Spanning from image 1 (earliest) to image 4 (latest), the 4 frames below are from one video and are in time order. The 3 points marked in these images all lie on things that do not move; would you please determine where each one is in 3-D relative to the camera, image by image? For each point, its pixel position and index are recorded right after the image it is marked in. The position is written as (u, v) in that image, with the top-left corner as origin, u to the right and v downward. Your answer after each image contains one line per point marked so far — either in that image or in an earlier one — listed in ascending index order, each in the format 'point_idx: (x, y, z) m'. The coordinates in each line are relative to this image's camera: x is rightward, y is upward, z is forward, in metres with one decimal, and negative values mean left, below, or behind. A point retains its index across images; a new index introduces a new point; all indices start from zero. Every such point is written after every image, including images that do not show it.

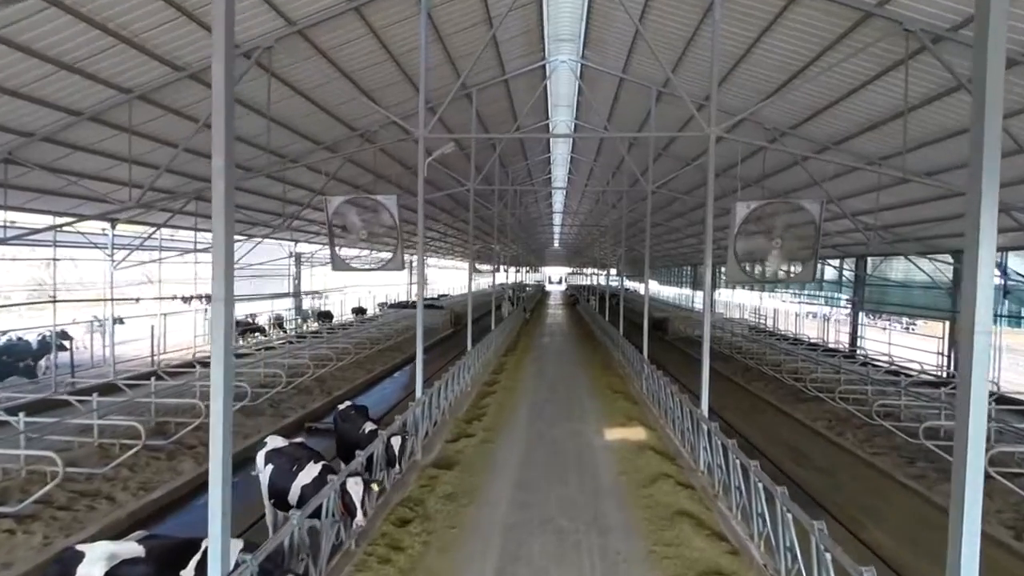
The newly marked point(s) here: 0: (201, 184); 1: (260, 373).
0: (-10.2, +3.4, +11.8) m
1: (-8.2, -2.8, +11.7) m
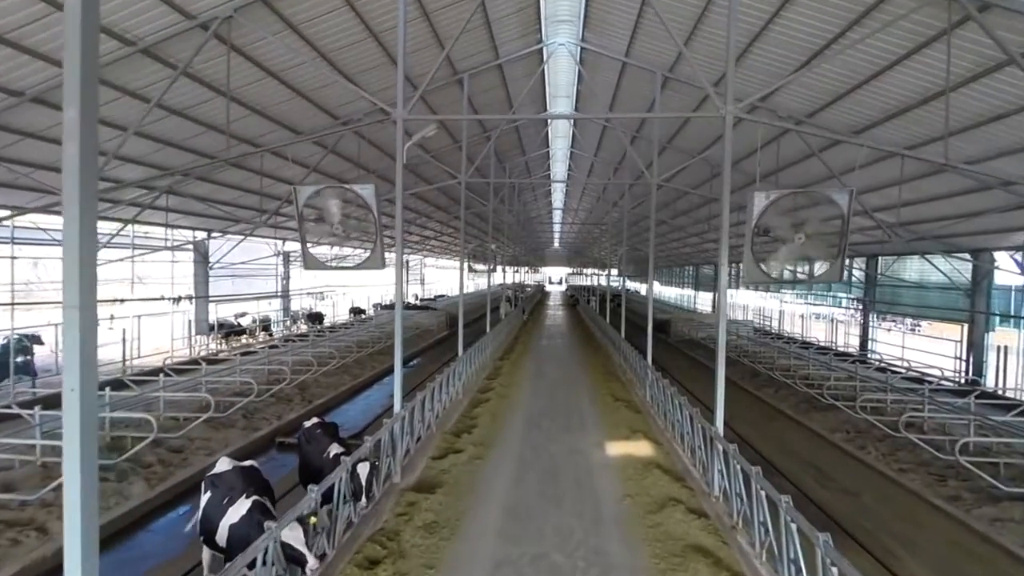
0: (-10.4, +3.4, +11.0) m
1: (-8.4, -2.8, +10.9) m
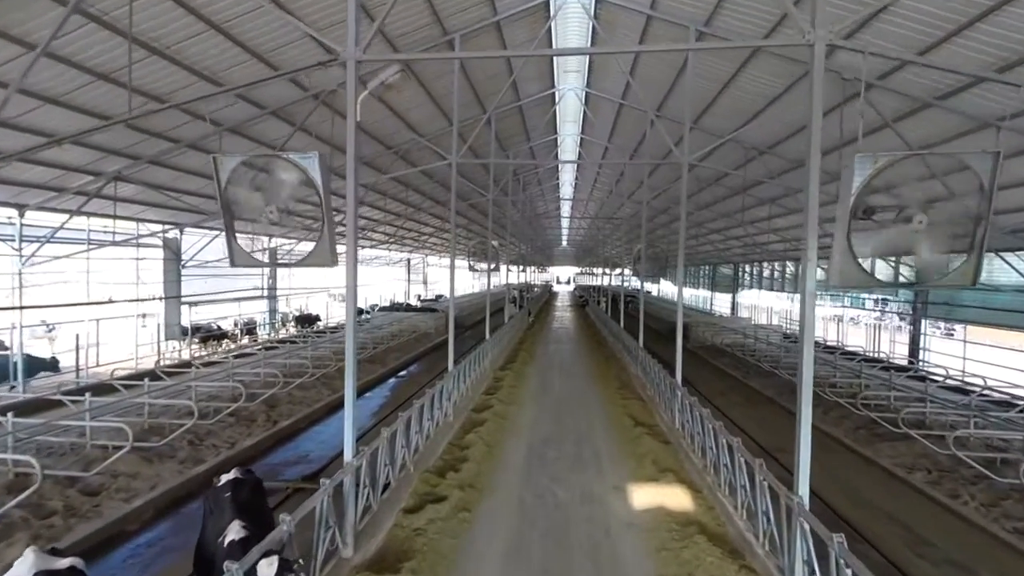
0: (-10.4, +3.4, +9.4) m
1: (-8.4, -2.8, +9.3) m
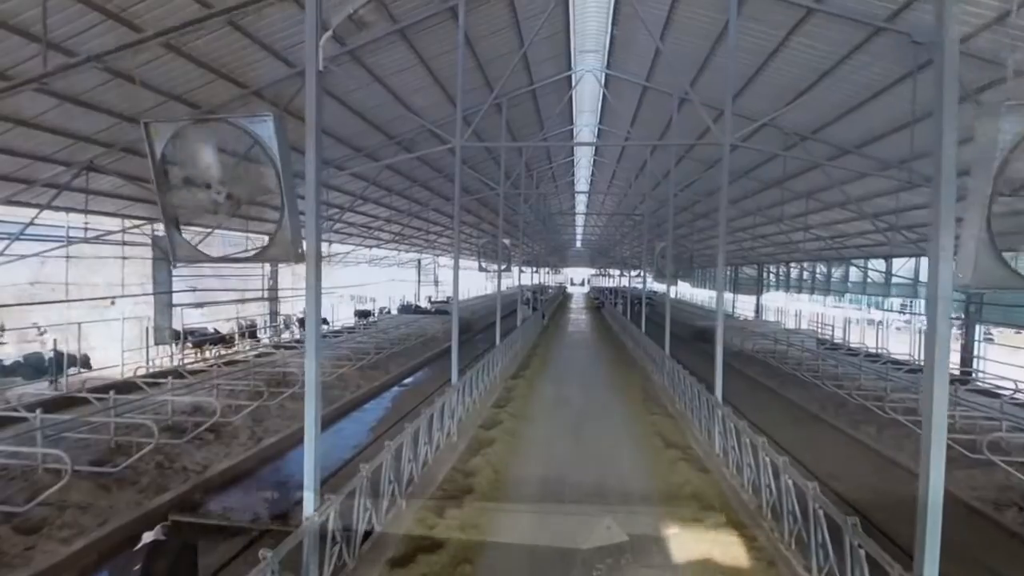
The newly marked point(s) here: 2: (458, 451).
0: (-10.1, +3.4, +8.6) m
1: (-8.1, -2.9, +8.3) m
2: (-1.2, -3.6, +7.9) m
